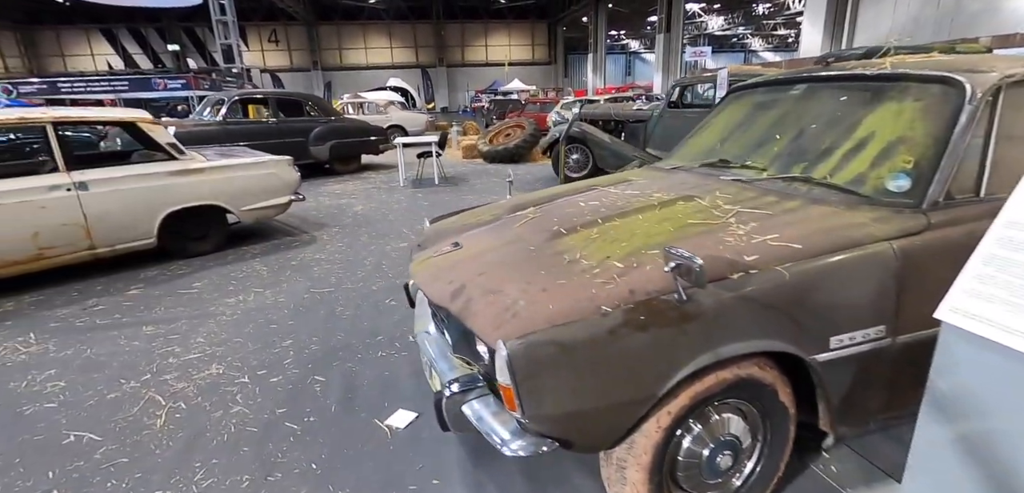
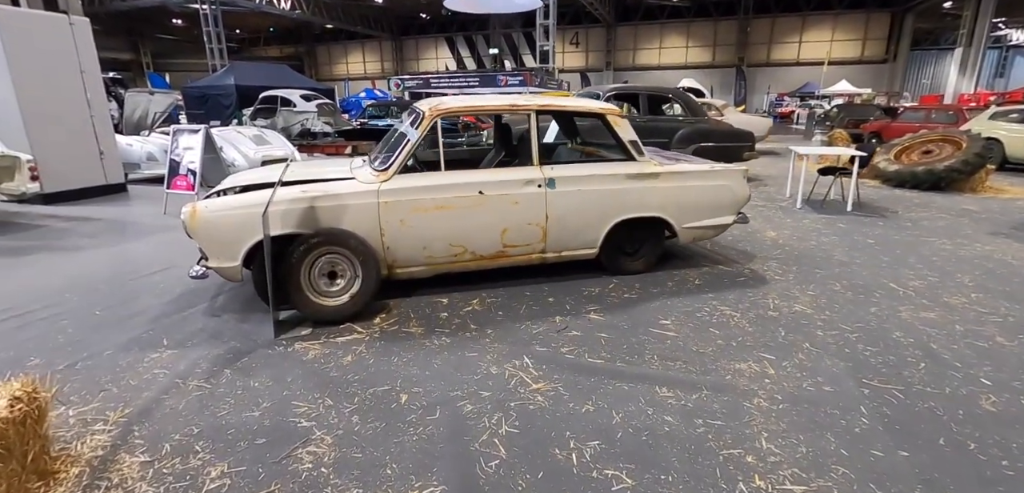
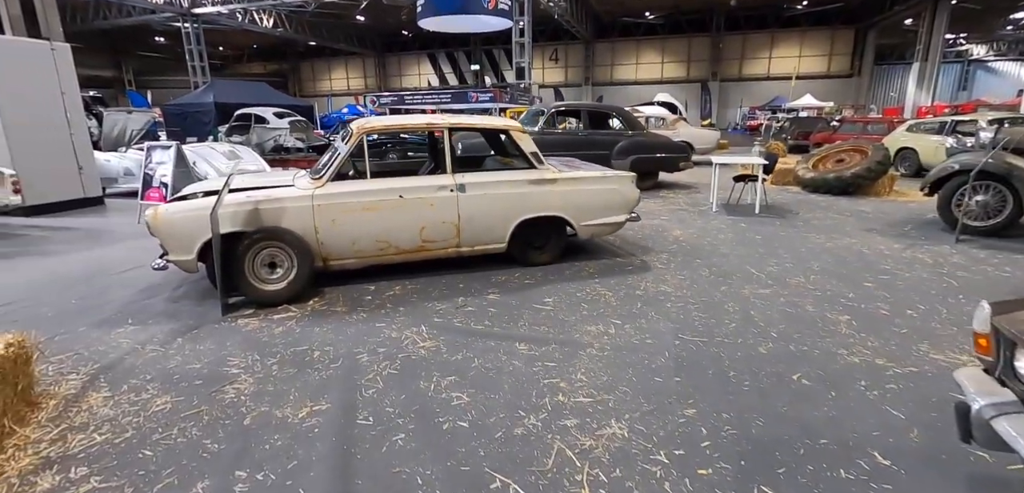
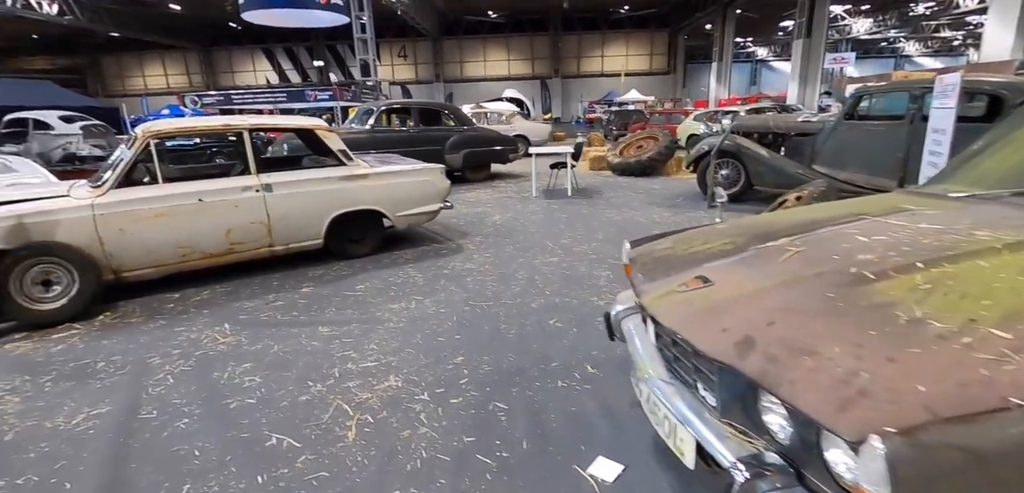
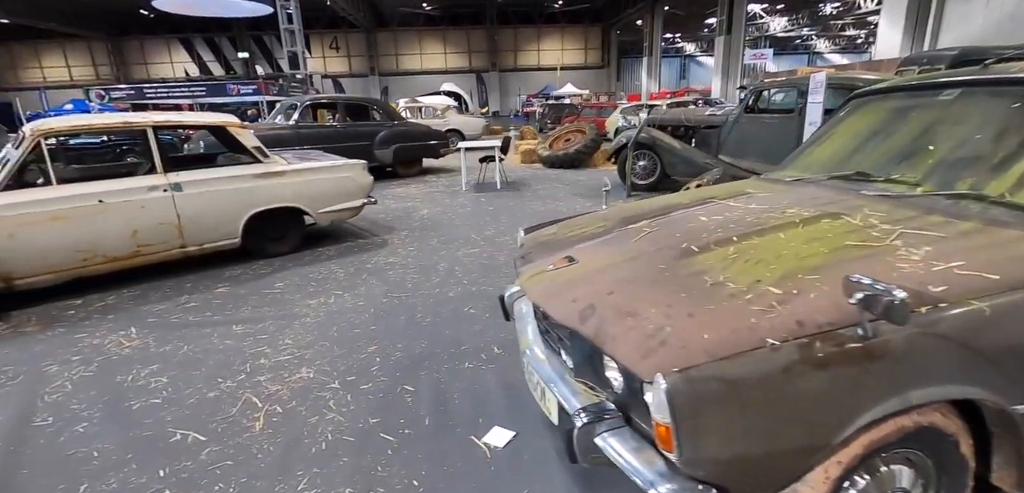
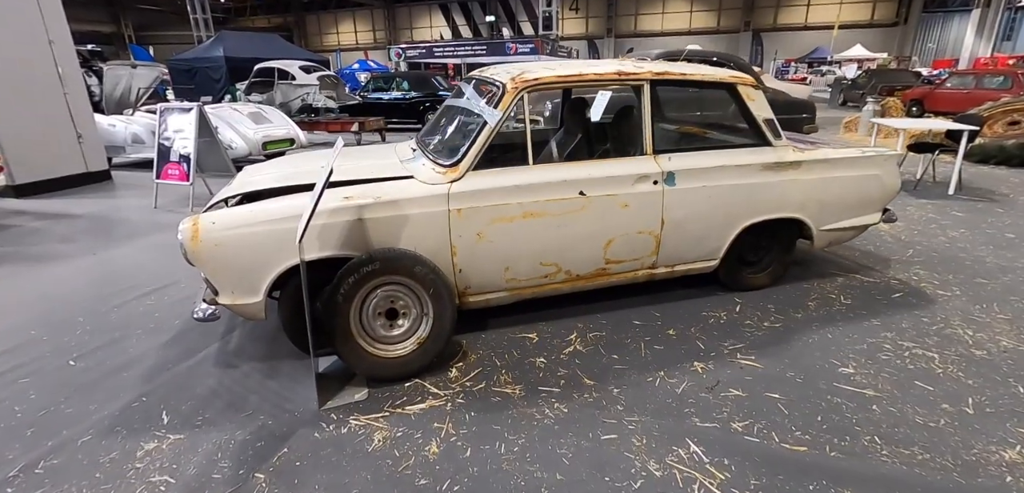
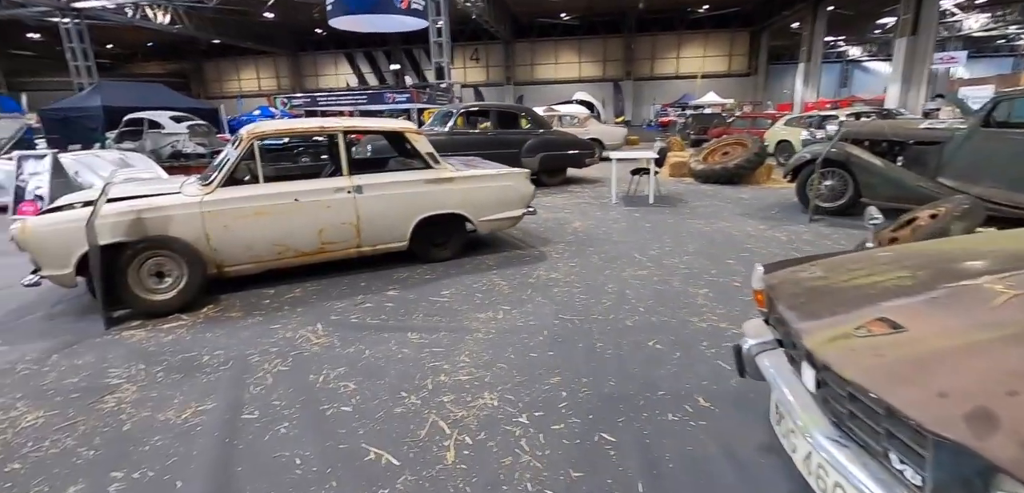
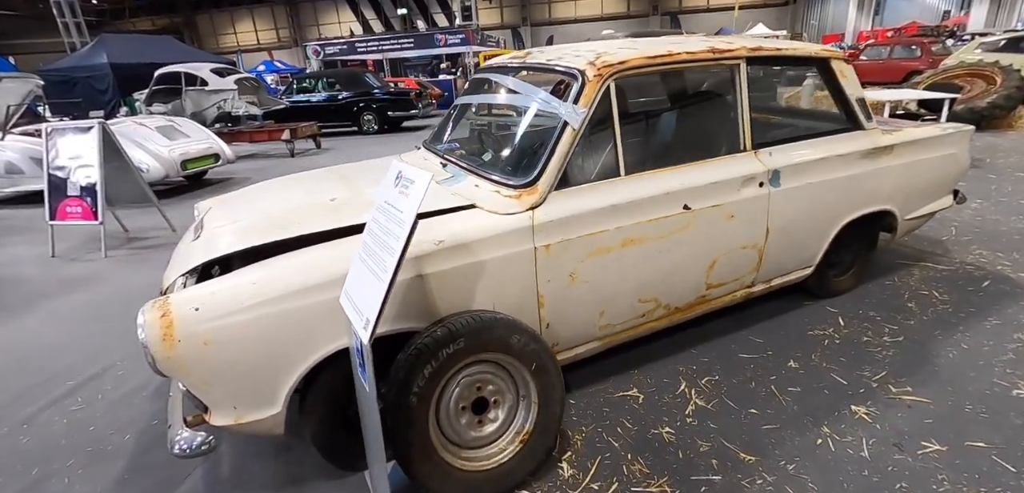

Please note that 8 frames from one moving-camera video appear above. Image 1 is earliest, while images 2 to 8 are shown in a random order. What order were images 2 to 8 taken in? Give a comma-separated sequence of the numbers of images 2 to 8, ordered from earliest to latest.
5, 4, 7, 3, 2, 6, 8
